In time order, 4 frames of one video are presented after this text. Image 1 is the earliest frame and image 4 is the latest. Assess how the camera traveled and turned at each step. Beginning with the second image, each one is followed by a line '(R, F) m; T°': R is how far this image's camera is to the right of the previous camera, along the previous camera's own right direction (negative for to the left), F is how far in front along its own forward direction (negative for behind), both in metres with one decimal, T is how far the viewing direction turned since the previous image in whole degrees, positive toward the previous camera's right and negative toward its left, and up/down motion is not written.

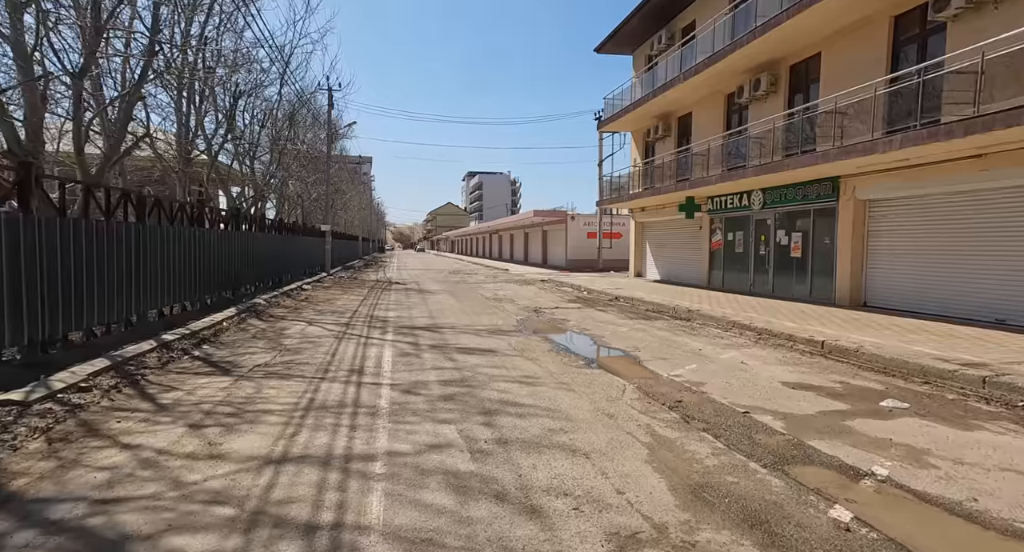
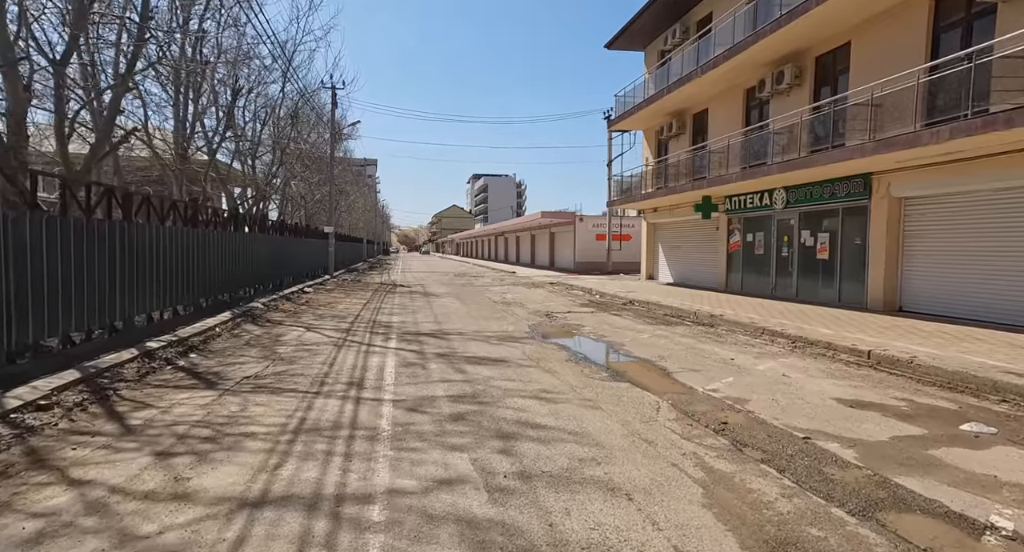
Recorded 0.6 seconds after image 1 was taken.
(-0.1, +0.7) m; 0°
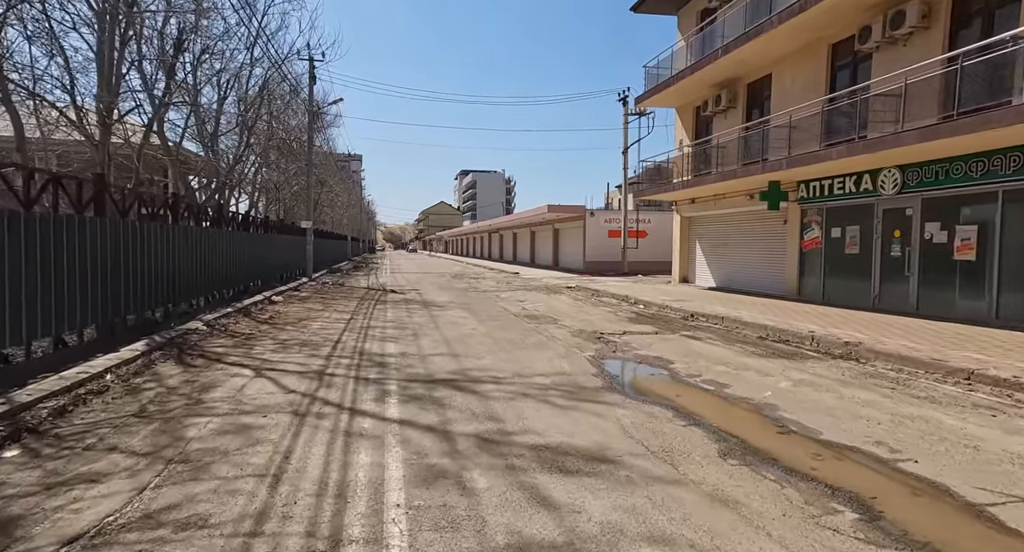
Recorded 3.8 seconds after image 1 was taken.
(-1.0, +3.8) m; +1°
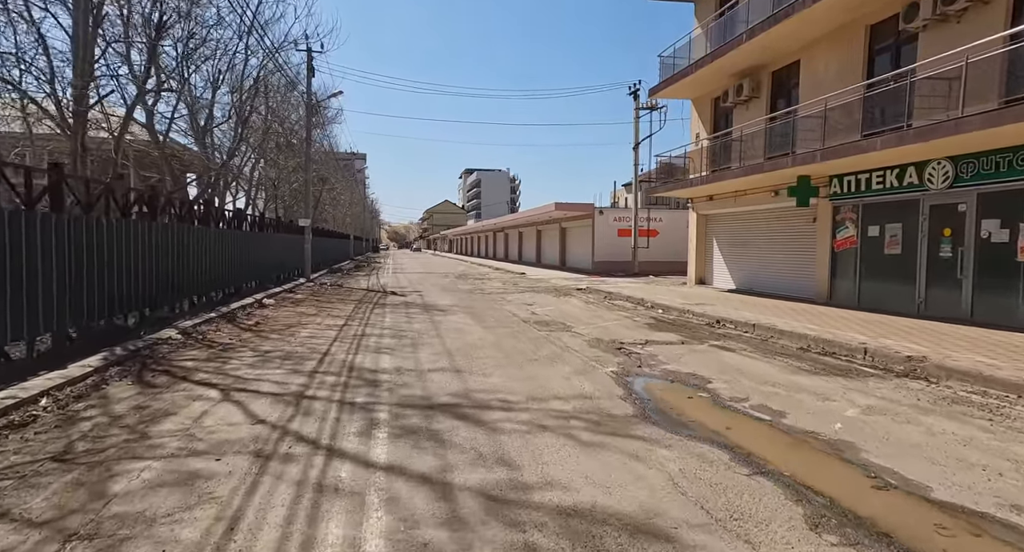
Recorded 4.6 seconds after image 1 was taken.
(-0.1, +1.1) m; 0°
